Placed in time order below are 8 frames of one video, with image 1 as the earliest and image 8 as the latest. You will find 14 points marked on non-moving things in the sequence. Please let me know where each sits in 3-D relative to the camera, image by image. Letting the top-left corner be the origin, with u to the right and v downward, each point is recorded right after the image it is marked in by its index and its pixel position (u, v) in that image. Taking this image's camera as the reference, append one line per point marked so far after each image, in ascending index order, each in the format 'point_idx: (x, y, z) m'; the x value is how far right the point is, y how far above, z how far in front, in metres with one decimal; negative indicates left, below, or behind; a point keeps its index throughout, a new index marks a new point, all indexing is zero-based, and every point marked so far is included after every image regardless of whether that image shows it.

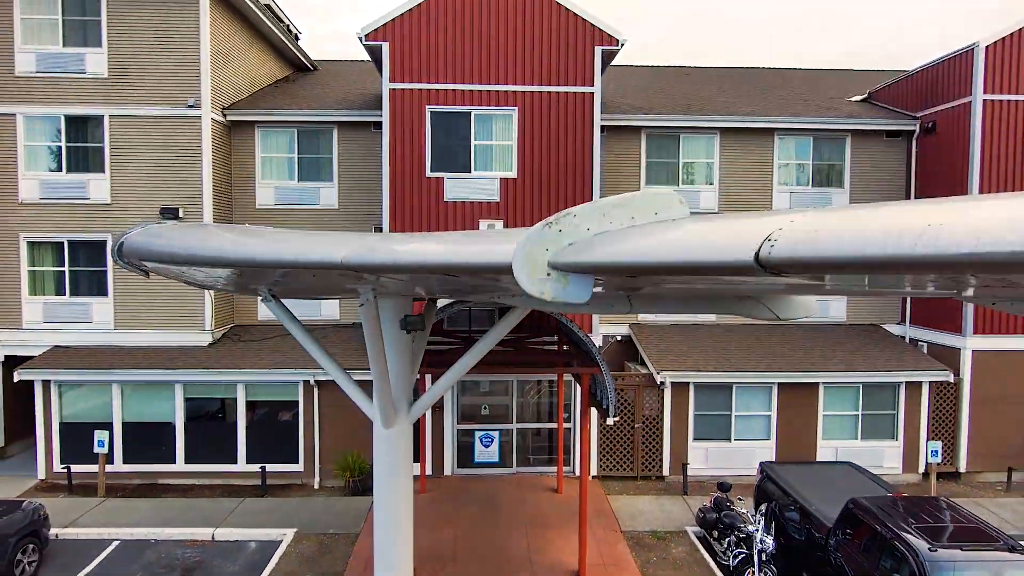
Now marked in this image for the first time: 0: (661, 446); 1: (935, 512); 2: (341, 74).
0: (+2.6, -2.7, +11.3) m
1: (+4.8, -2.6, +7.5) m
2: (-4.2, +5.3, +16.1) m
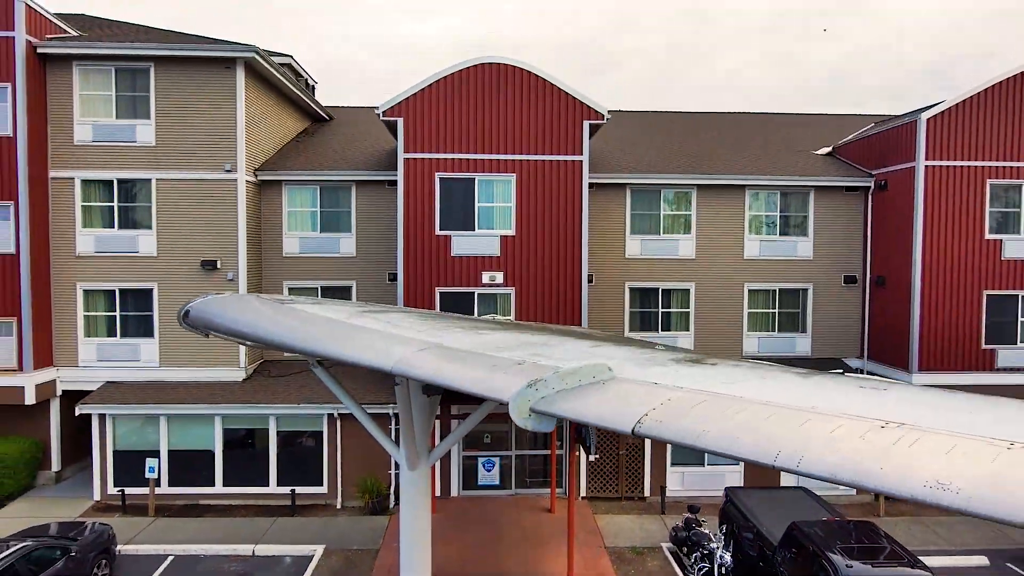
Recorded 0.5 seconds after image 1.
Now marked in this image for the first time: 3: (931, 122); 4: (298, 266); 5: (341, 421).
0: (+2.6, -3.6, +12.9) m
1: (+4.7, -3.4, +9.0) m
2: (-4.2, +4.4, +17.7) m
3: (+8.5, +3.3, +13.2) m
4: (-4.8, +0.5, +14.5) m
5: (-3.3, -2.6, +12.8) m
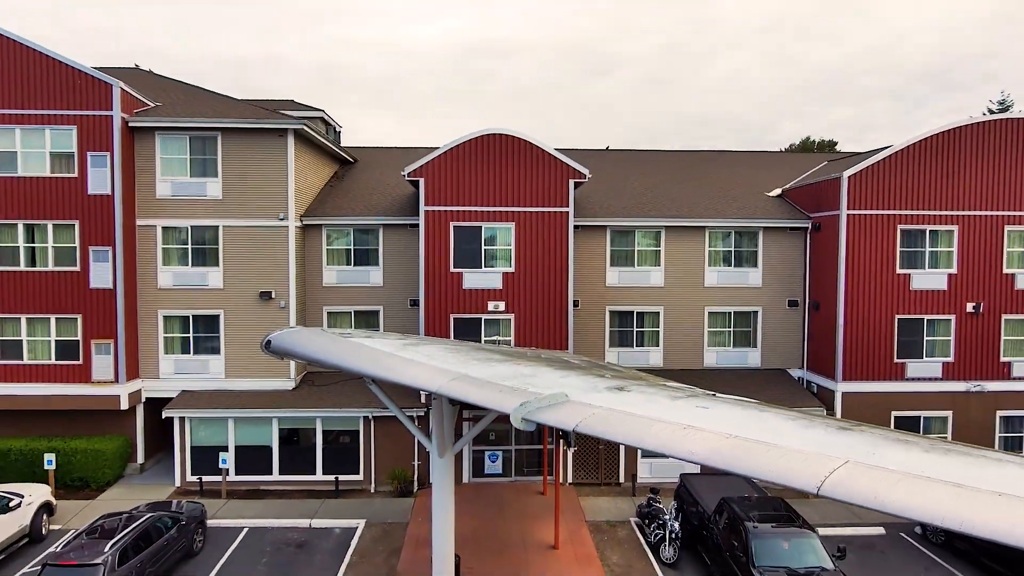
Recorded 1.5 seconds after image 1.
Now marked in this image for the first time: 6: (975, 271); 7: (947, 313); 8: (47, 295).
0: (+2.6, -4.2, +15.9) m
1: (+4.7, -4.0, +12.1) m
2: (-4.2, +3.7, +20.8) m
3: (+8.5, +2.7, +16.2) m
4: (-4.8, -0.1, +17.6) m
5: (-3.3, -3.3, +15.9) m
6: (+11.7, +0.4, +16.4) m
7: (+11.0, -0.6, +16.4) m
8: (-11.1, -0.2, +15.7) m
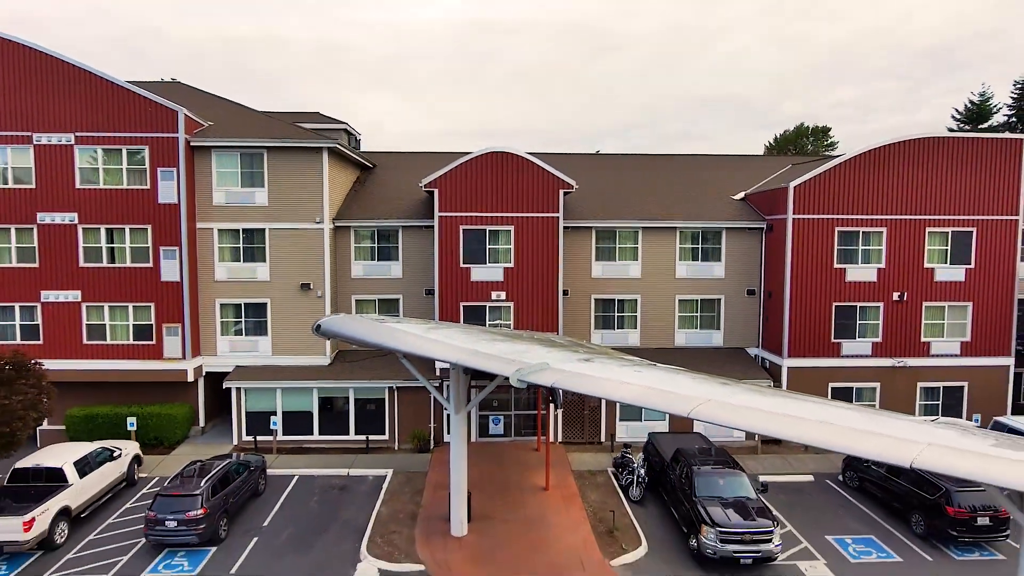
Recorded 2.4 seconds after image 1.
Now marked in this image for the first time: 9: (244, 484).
0: (+2.6, -4.0, +19.2) m
1: (+4.7, -3.9, +15.3) m
2: (-4.2, +4.1, +23.8) m
3: (+8.5, +2.9, +19.3) m
4: (-4.8, +0.1, +20.7) m
5: (-3.4, -3.1, +19.1) m
6: (+11.7, +0.7, +19.5) m
7: (+11.0, -0.4, +19.6) m
8: (-11.1, 0.0, +18.9) m
9: (-6.4, -4.6, +15.5) m
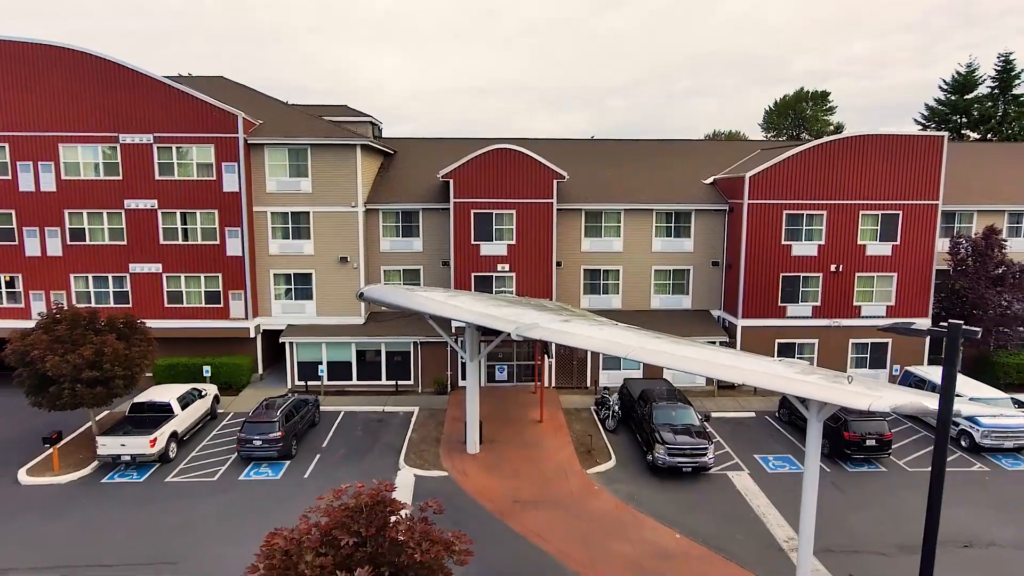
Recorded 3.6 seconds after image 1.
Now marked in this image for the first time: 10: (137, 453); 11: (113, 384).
0: (+2.7, -3.0, +23.5) m
1: (+4.8, -3.2, +19.6) m
2: (-4.1, +5.3, +27.7) m
3: (+8.6, +3.9, +23.1) m
4: (-4.7, +1.2, +24.8) m
5: (-3.3, -2.1, +23.4) m
6: (+11.7, +1.6, +23.4) m
7: (+11.0, +0.6, +23.6) m
8: (-11.1, +1.0, +23.0) m
9: (-6.3, -3.9, +20.0) m
10: (-10.0, -4.4, +17.4) m
11: (-11.0, -2.6, +18.1) m
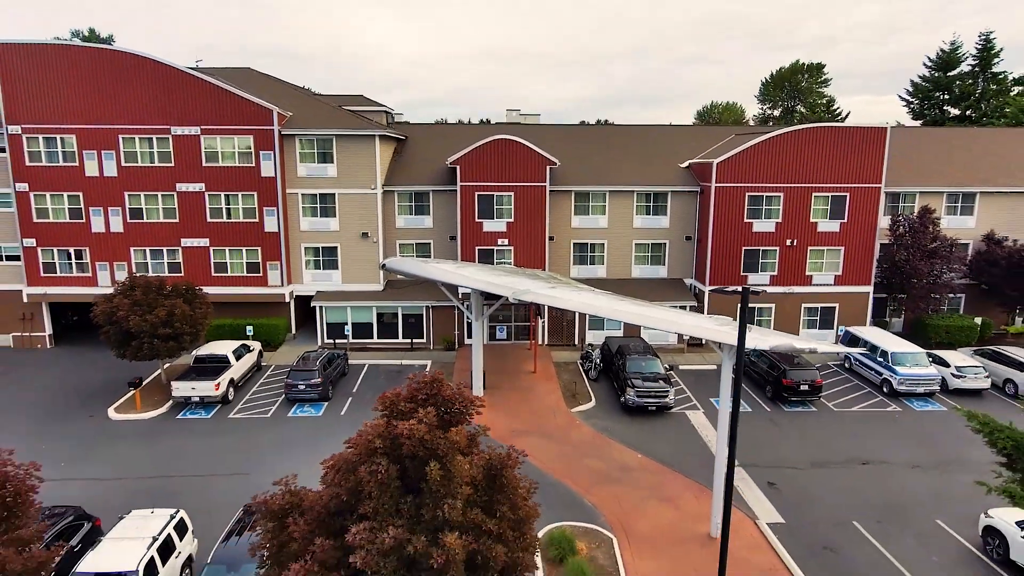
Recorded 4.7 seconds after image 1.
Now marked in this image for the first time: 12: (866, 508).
0: (+2.6, -1.8, +27.4) m
1: (+4.7, -2.2, +23.5) m
2: (-4.2, +6.7, +31.1) m
3: (+8.5, +5.0, +26.6) m
4: (-4.8, +2.4, +28.5) m
5: (-3.3, -0.9, +27.2) m
6: (+11.7, +2.8, +27.0) m
7: (+11.0, +1.8, +27.3) m
8: (-11.1, +2.2, +26.7) m
9: (-6.4, -2.9, +23.9) m
10: (-10.1, -3.5, +21.3) m
11: (-11.1, -1.7, +21.9) m
12: (+8.6, -5.3, +15.9) m
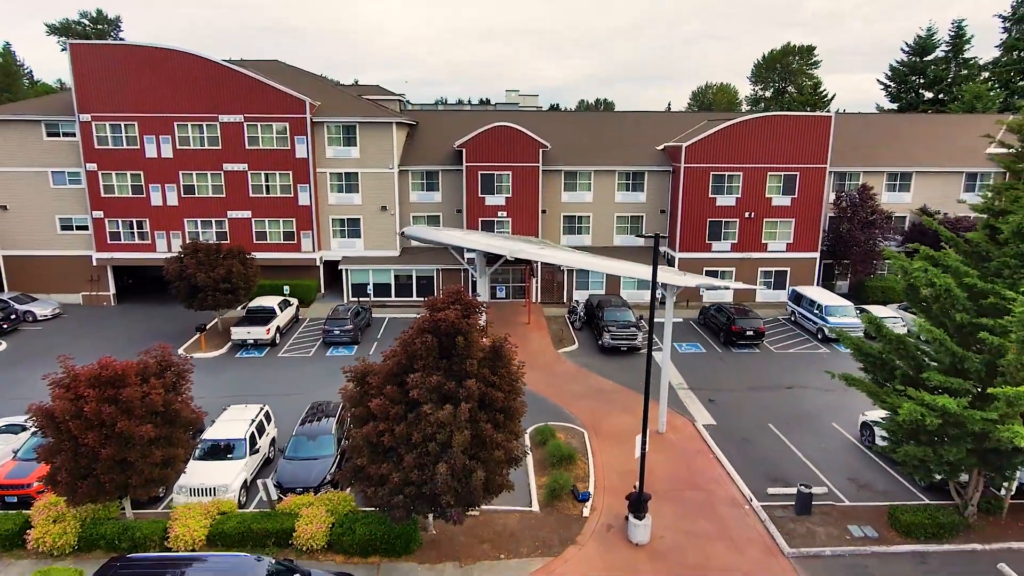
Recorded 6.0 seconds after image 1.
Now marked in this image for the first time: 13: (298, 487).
0: (+2.5, -0.1, +32.0) m
1: (+4.6, -0.7, +28.2) m
2: (-4.3, +8.5, +35.5) m
3: (+8.4, +6.7, +31.1) m
4: (-4.9, +4.2, +33.0) m
5: (-3.4, +0.7, +31.9) m
6: (+11.6, +4.5, +31.6) m
7: (+10.9, +3.4, +31.8) m
8: (-11.2, +3.8, +31.2) m
9: (-6.5, -1.3, +28.5) m
10: (-10.2, -2.0, +26.0) m
11: (-11.2, -0.2, +26.6) m
12: (+8.5, -4.0, +20.7) m
13: (-4.9, -4.5, +14.8) m
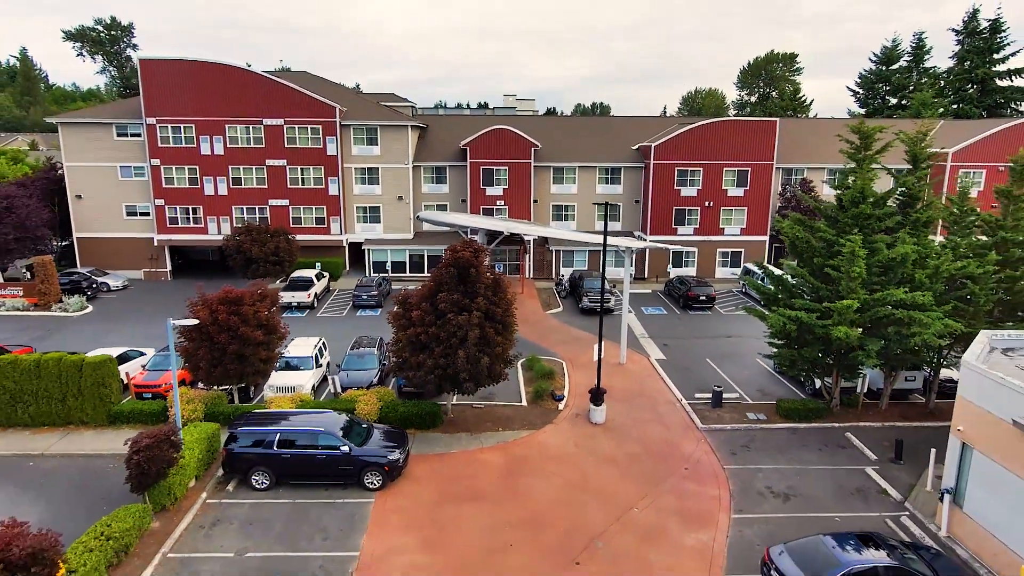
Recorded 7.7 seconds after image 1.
0: (+2.3, +1.2, +37.9) m
1: (+4.4, +0.7, +34.0) m
2: (-4.5, +9.8, +41.3) m
3: (+8.2, +8.0, +37.0) m
4: (-5.1, +5.5, +38.8) m
5: (-3.6, +2.1, +37.7) m
6: (+11.4, +5.8, +37.5) m
7: (+10.7, +4.7, +37.7) m
8: (-11.4, +5.1, +37.0) m
9: (-6.7, 0.0, +34.4) m
10: (-10.4, -0.6, +31.8) m
11: (-11.3, +1.2, +32.4) m
12: (+8.4, -2.7, +26.5) m
13: (-5.0, -3.1, +20.6) m
